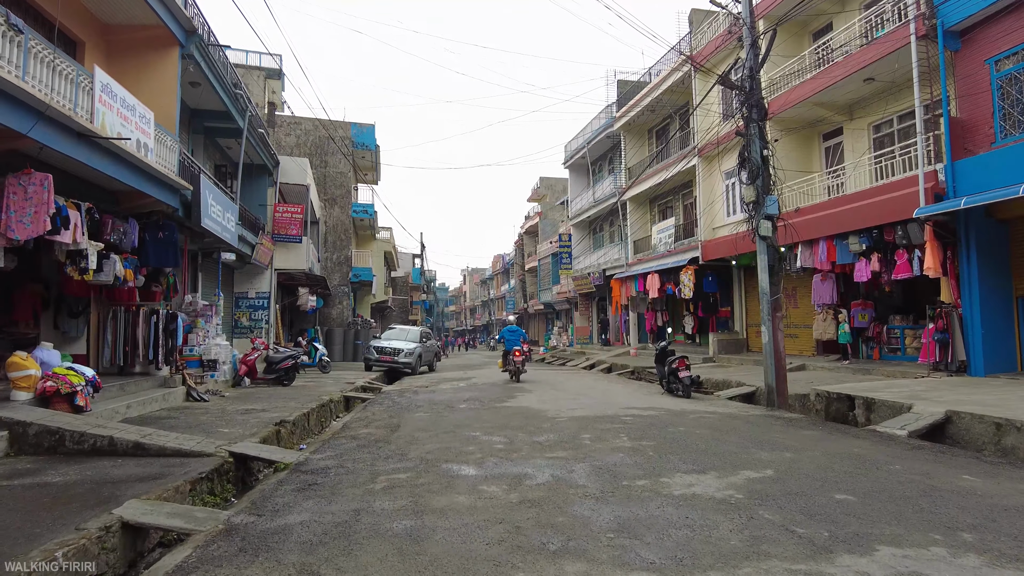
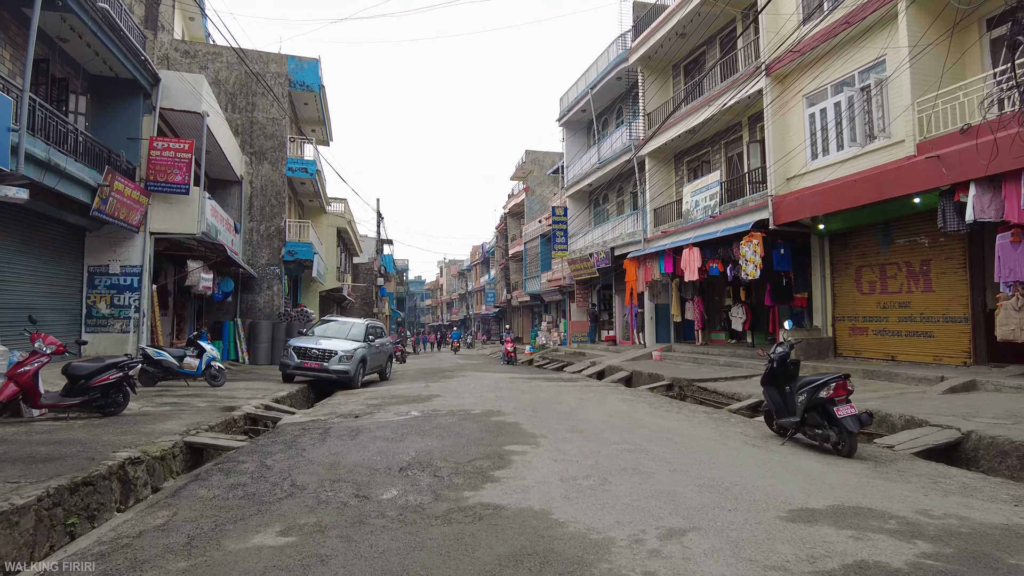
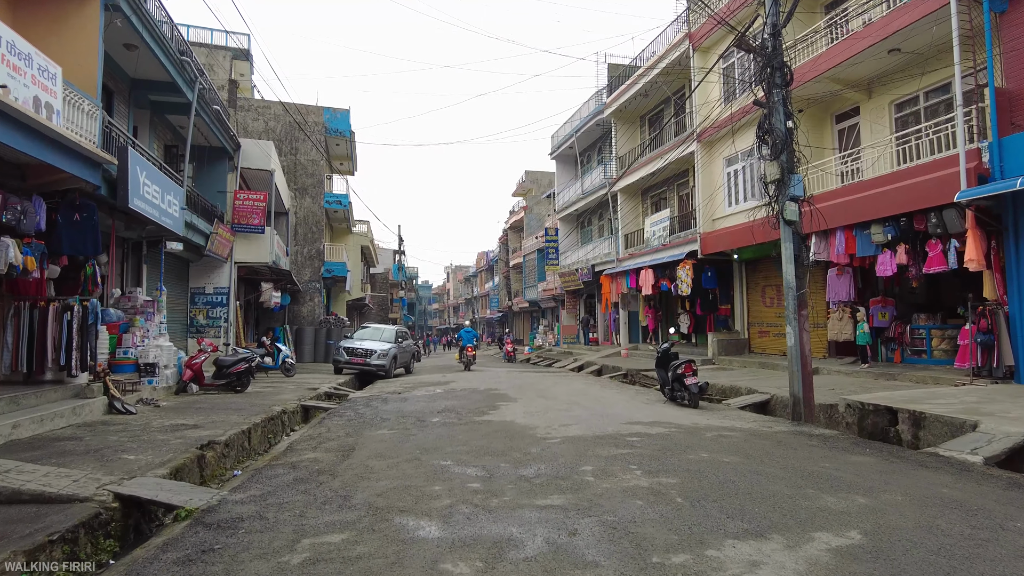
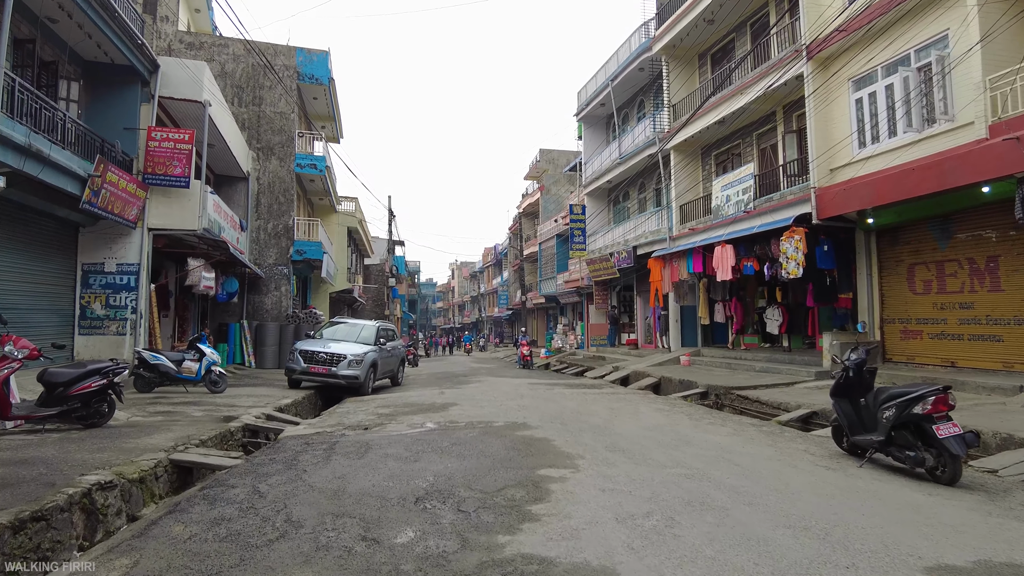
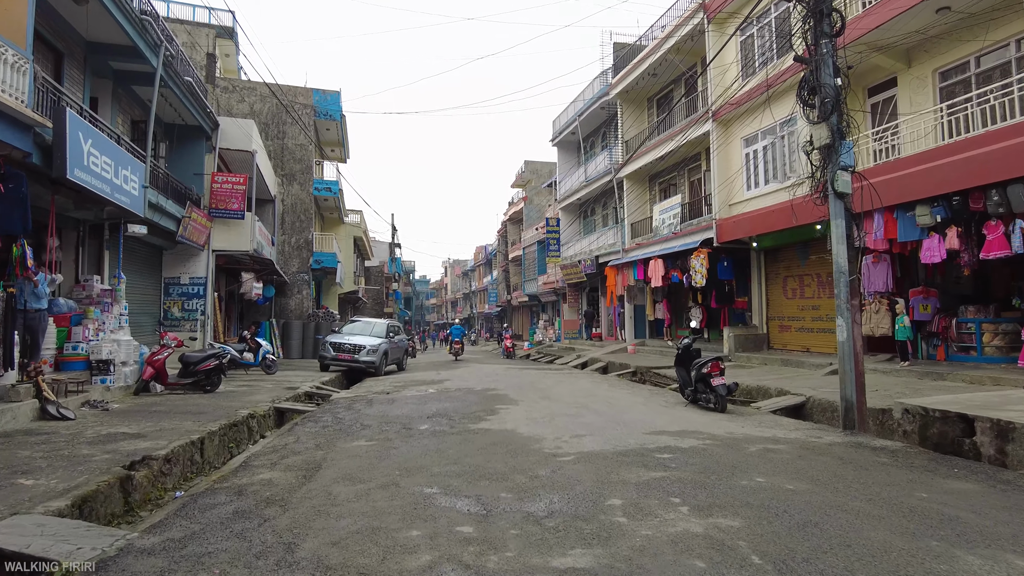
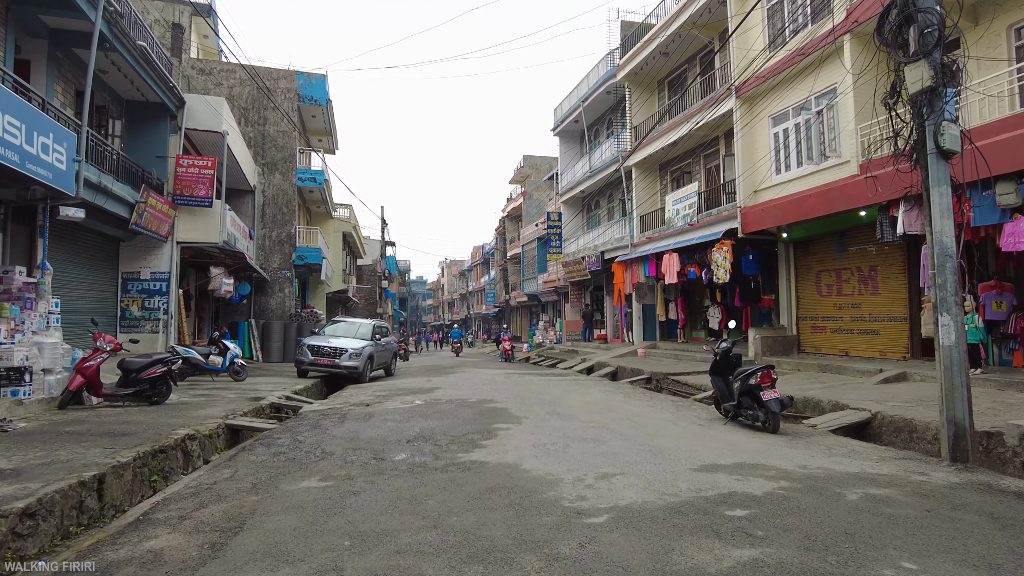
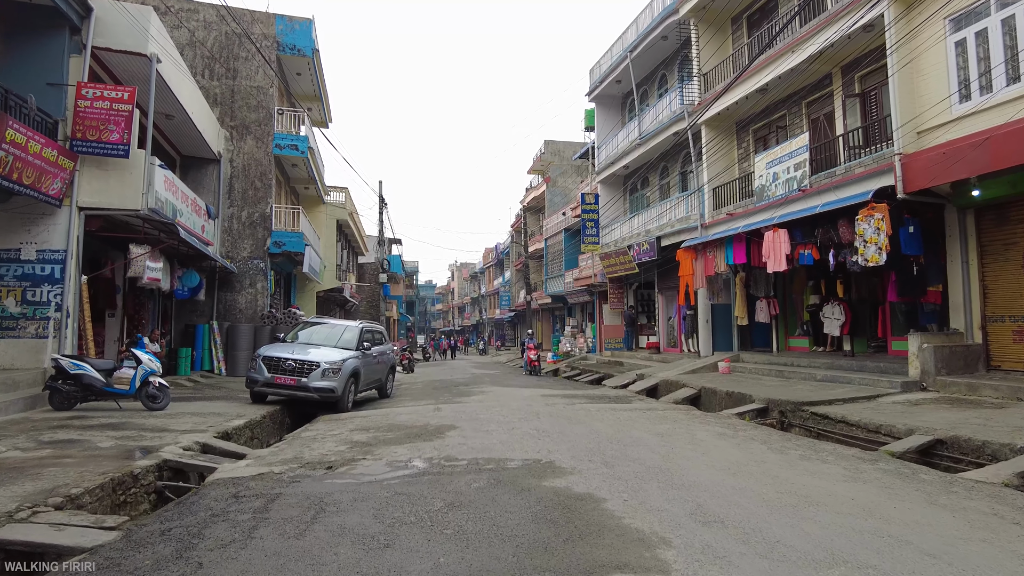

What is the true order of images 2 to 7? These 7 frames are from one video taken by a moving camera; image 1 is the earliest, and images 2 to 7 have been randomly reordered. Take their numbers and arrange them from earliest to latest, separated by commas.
3, 5, 6, 2, 4, 7
